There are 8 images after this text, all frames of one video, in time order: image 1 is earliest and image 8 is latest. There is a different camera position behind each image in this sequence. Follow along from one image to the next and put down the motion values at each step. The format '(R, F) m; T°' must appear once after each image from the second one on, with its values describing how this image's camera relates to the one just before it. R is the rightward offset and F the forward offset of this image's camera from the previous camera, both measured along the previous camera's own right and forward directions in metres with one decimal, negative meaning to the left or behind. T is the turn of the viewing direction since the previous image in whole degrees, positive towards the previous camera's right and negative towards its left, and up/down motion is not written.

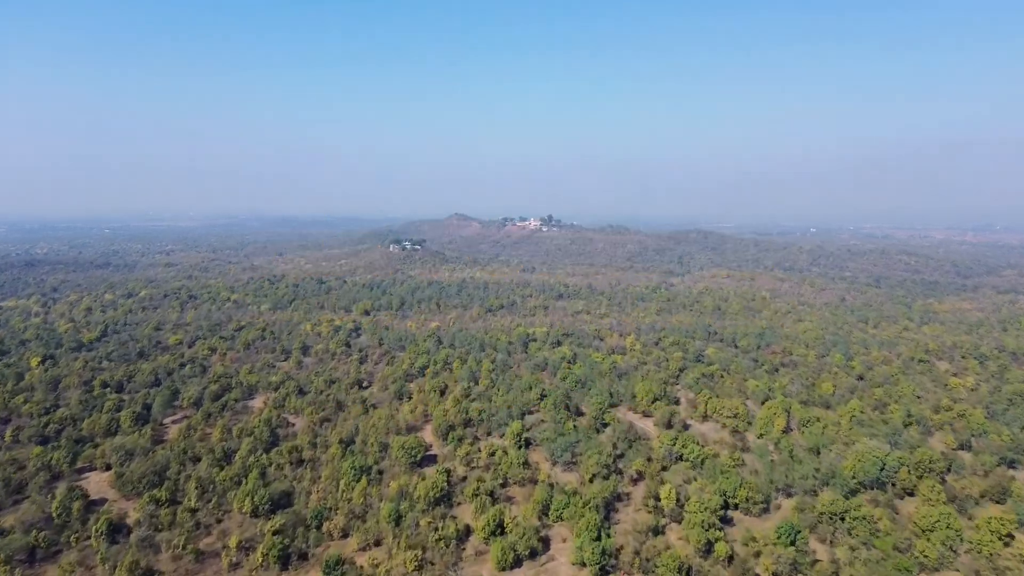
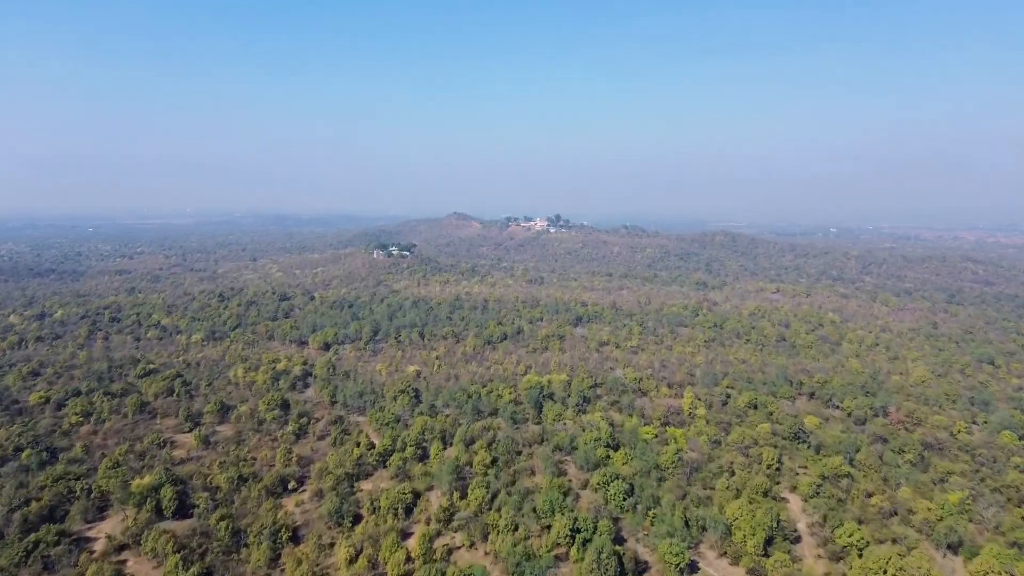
(-0.2, +11.4) m; 0°
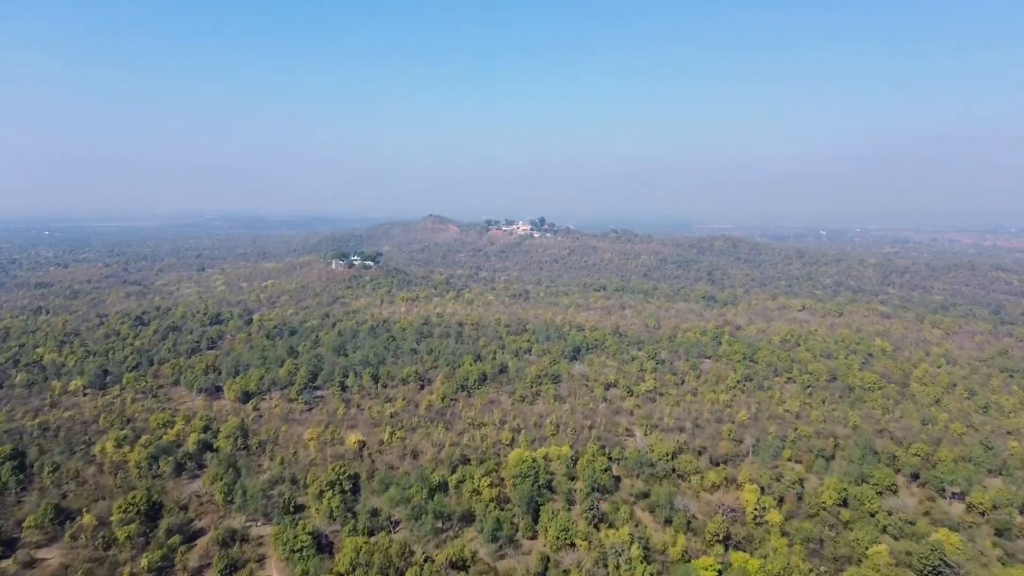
(0.0, +8.6) m; +2°
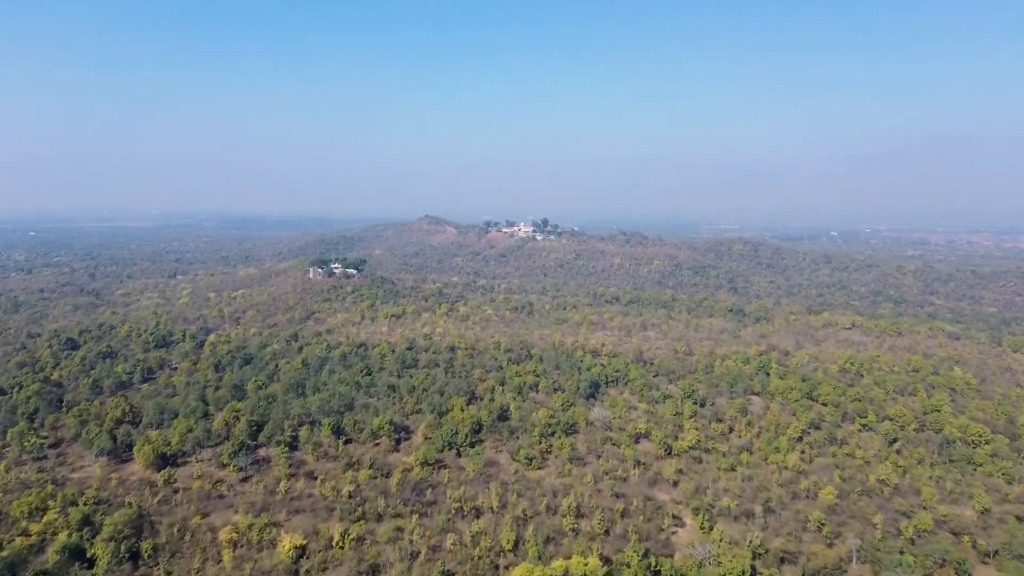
(-0.1, +6.7) m; 0°
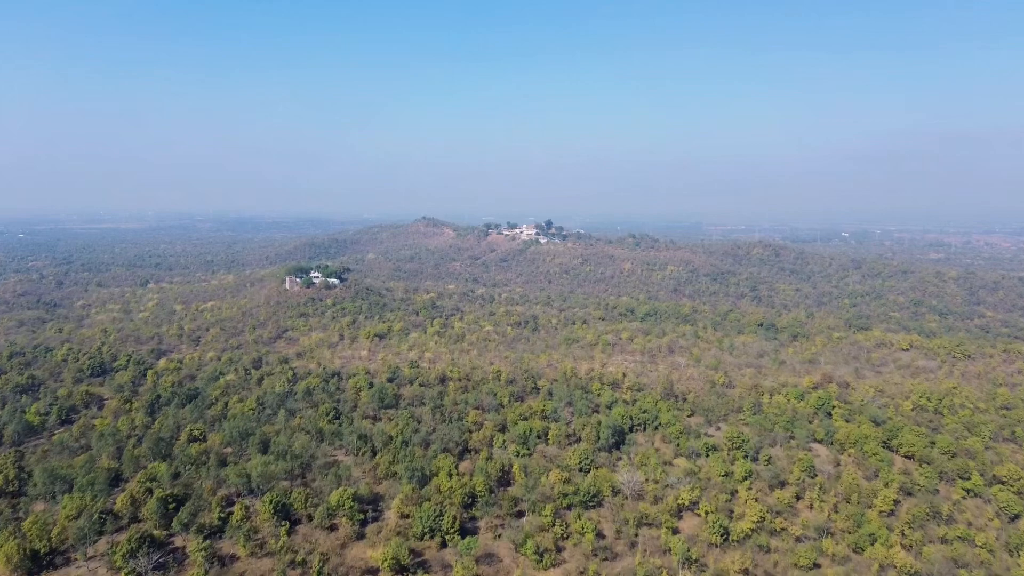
(0.0, +5.7) m; 0°
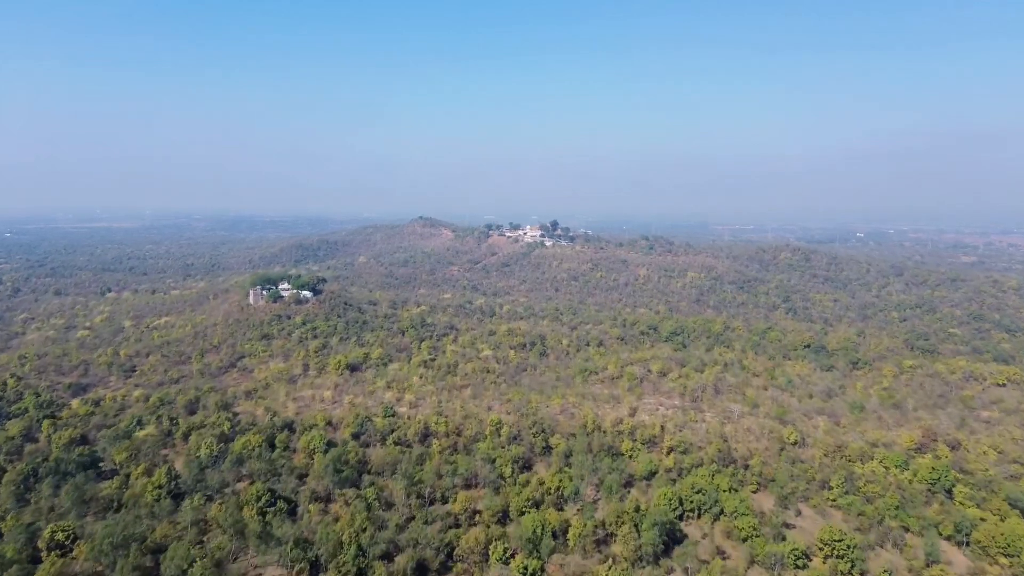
(-0.1, +6.6) m; 0°
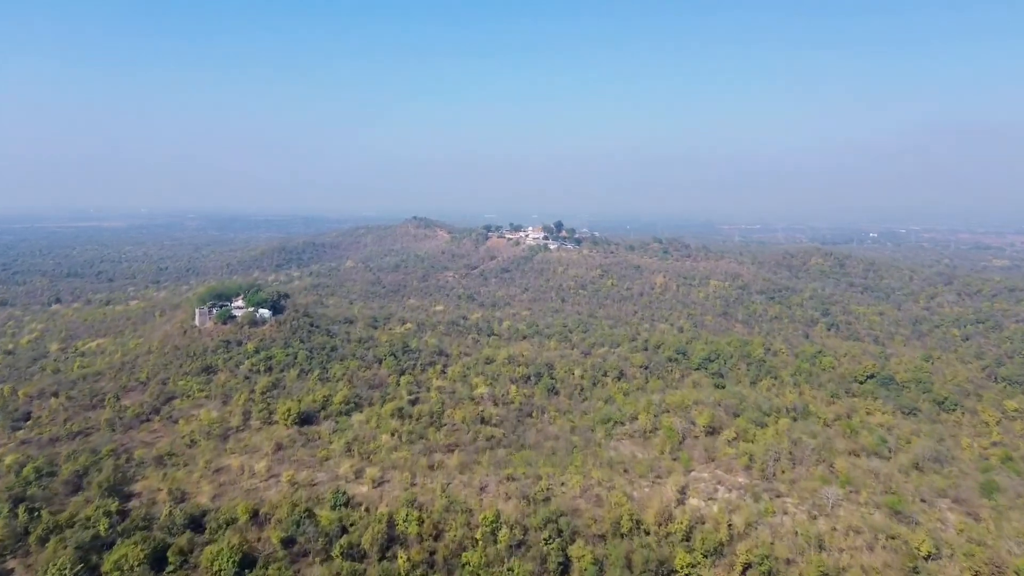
(0.0, +6.6) m; 0°
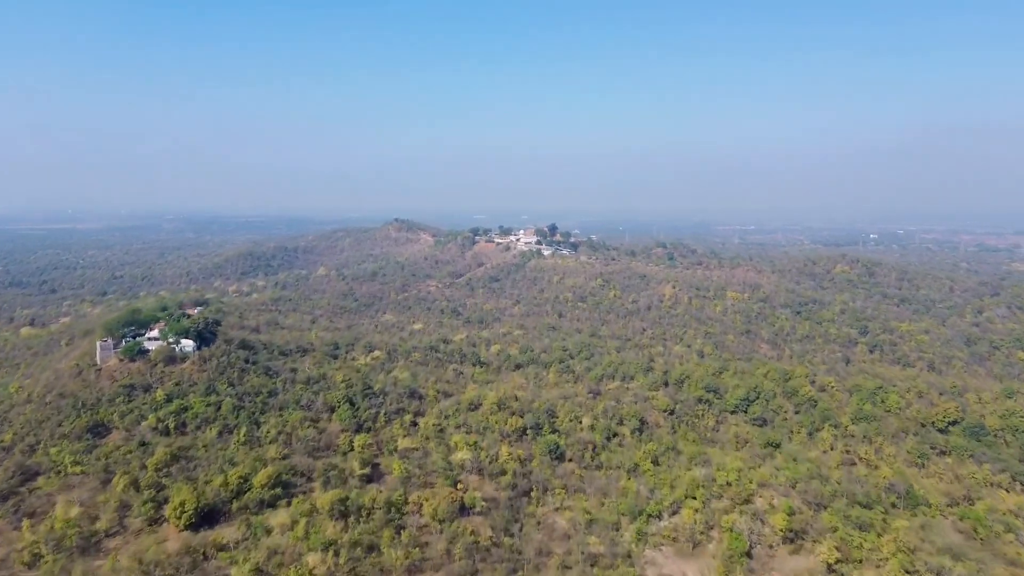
(0.0, +6.6) m; +1°
